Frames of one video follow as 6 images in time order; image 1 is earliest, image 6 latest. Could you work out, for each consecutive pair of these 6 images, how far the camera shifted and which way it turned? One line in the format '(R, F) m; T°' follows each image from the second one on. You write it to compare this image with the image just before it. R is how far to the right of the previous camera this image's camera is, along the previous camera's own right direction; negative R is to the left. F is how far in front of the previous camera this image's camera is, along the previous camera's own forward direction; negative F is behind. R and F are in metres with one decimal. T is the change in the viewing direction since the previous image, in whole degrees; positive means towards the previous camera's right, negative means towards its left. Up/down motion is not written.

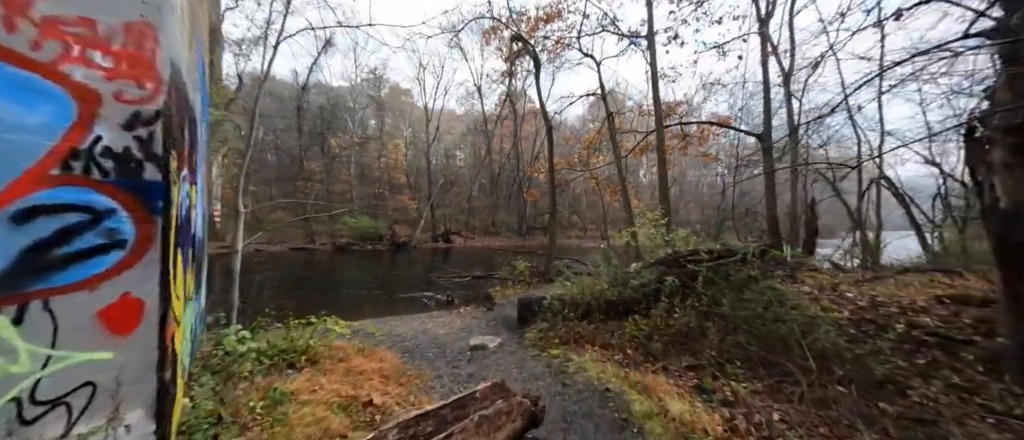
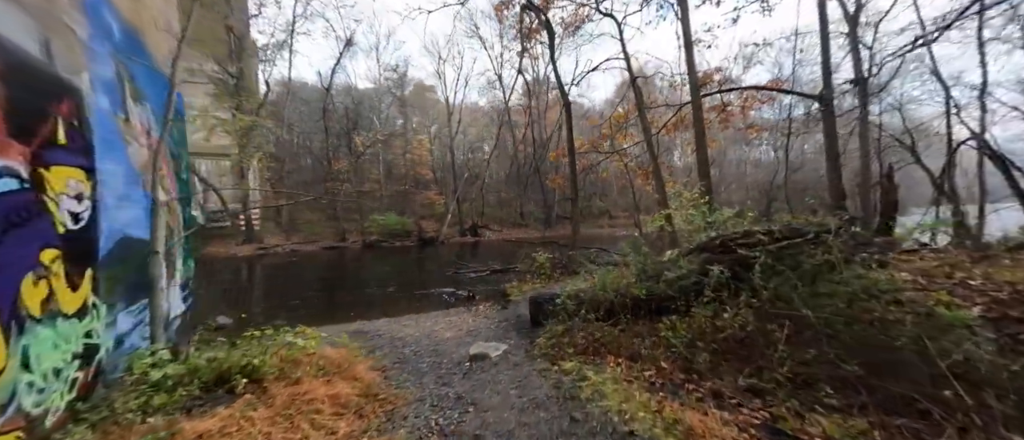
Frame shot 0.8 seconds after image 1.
(+0.5, +1.2) m; -5°
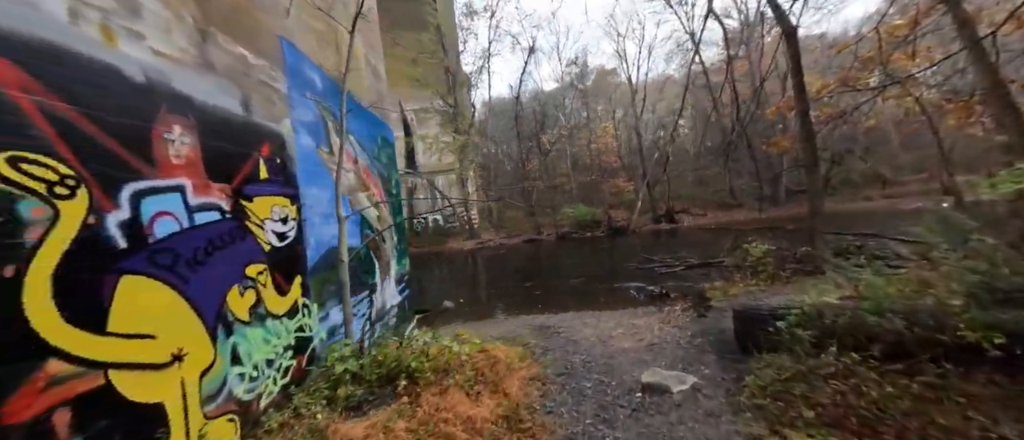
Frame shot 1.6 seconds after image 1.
(+0.4, +1.2) m; -32°
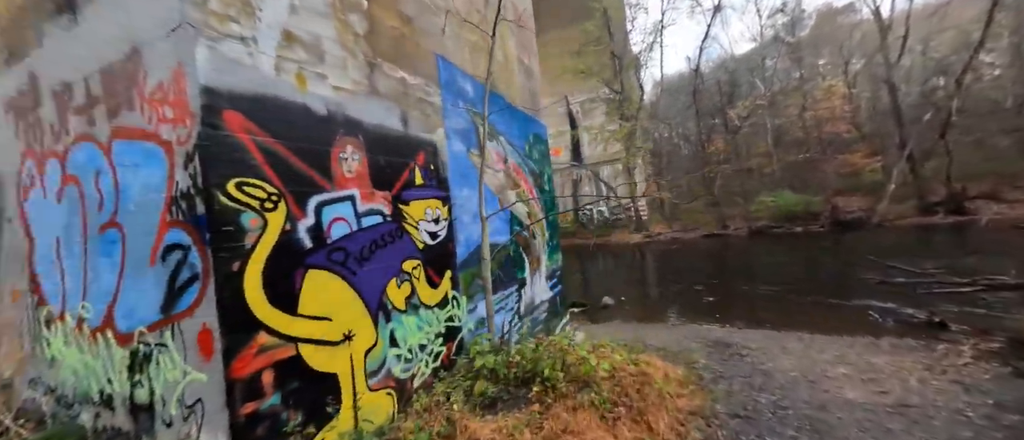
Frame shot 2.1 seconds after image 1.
(+0.4, +0.5) m; -28°
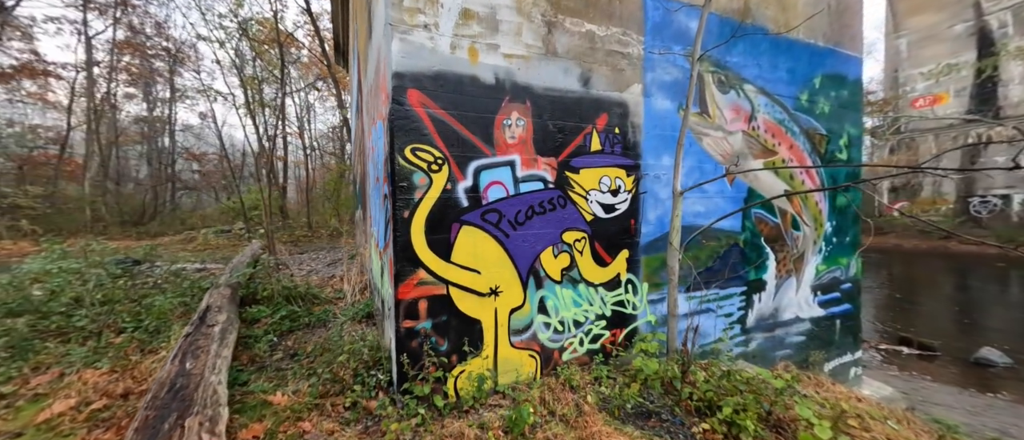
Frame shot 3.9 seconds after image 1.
(+1.1, +0.9) m; -44°
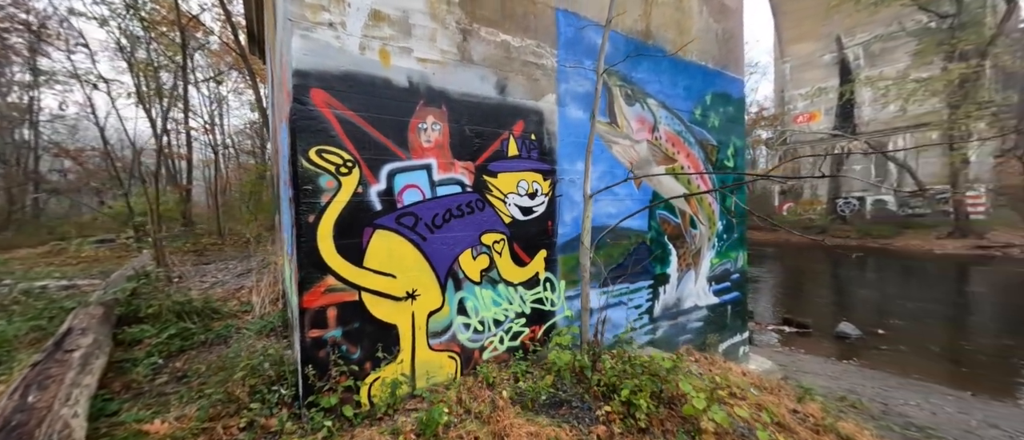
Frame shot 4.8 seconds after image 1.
(+0.2, -0.1) m; +9°
